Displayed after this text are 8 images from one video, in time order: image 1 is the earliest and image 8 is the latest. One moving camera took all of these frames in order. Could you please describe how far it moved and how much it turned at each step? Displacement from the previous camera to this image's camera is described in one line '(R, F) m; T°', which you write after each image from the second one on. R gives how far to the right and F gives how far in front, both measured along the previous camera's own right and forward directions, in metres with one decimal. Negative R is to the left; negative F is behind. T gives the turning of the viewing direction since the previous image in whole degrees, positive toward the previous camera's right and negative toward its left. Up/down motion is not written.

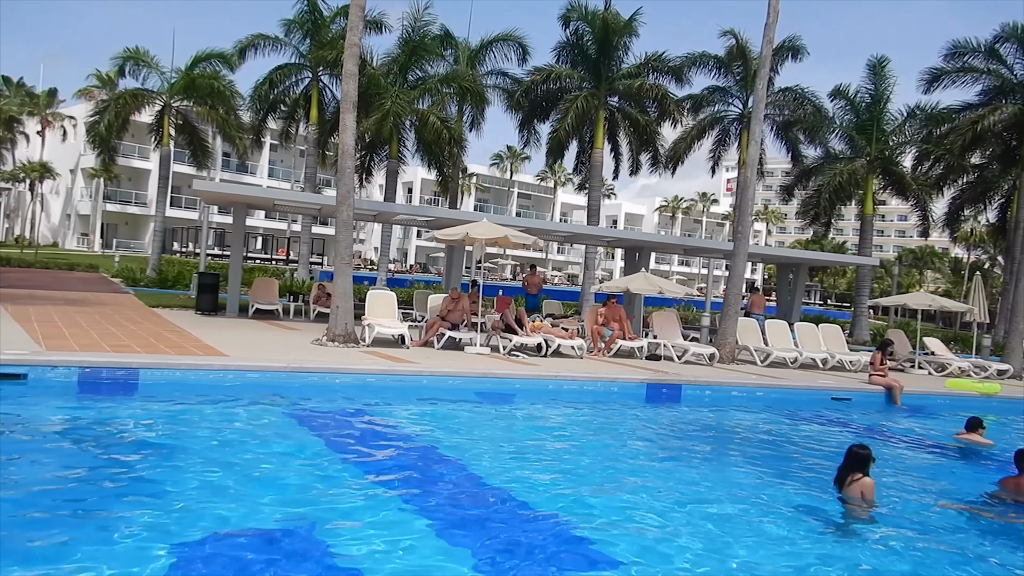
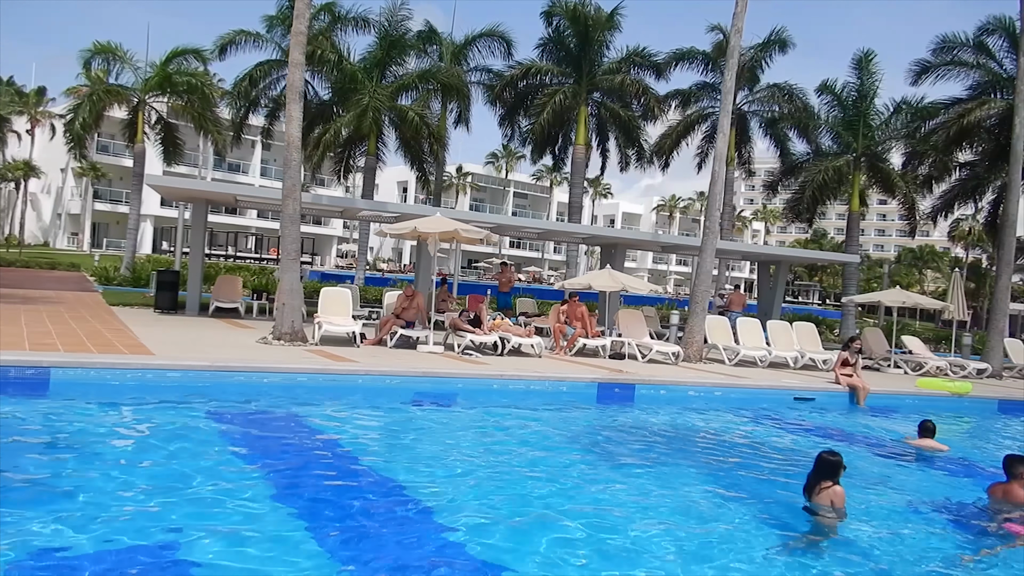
(+0.8, +0.4) m; 0°
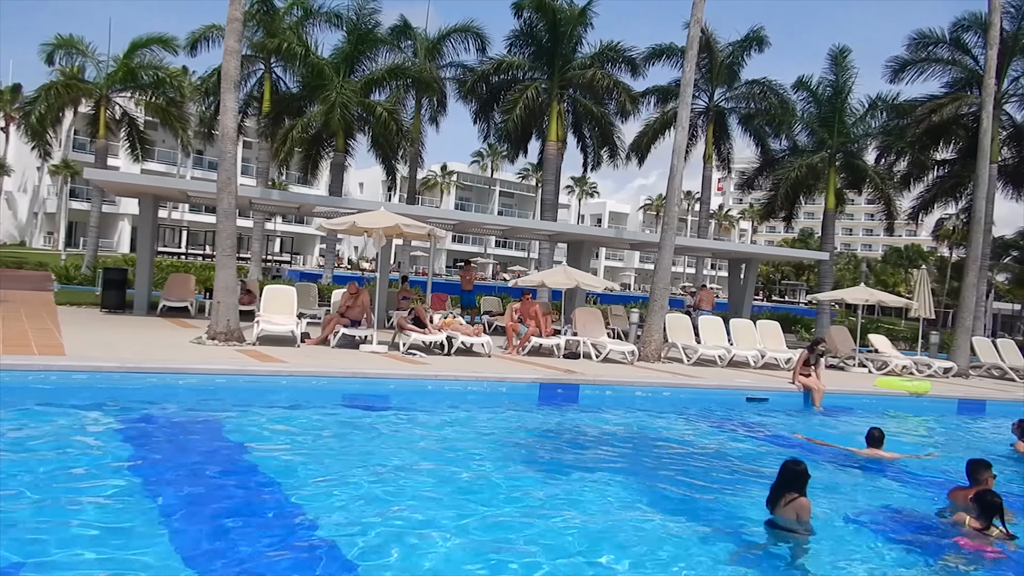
(+0.8, +0.4) m; +1°
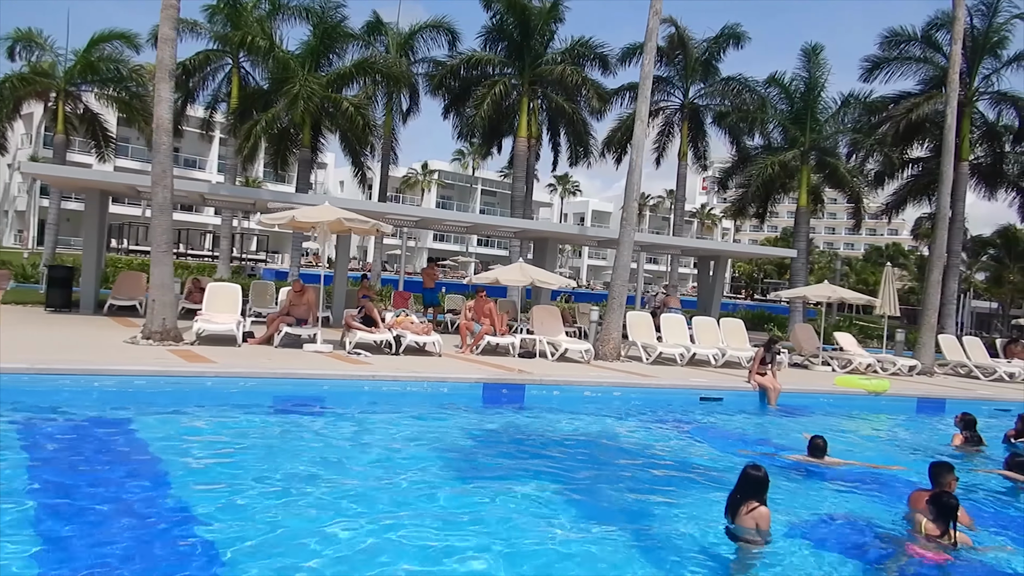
(+0.6, +0.4) m; +1°
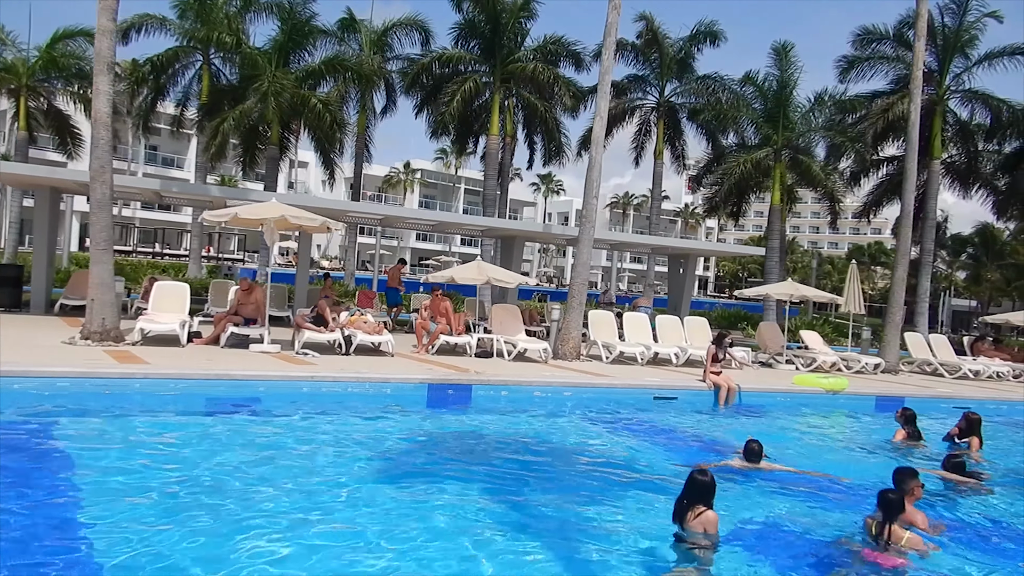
(+0.6, +0.2) m; +1°
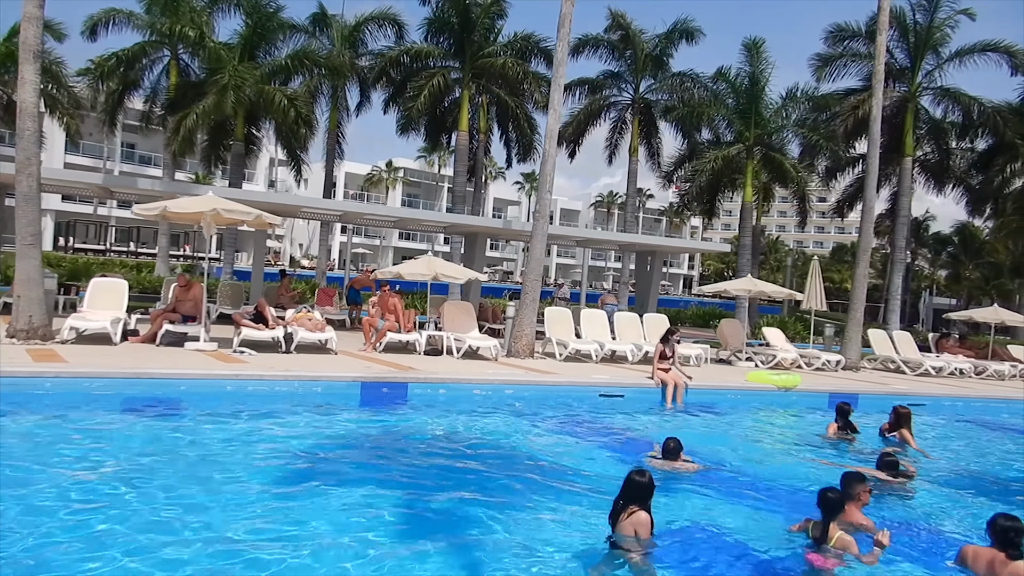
(+0.7, +0.3) m; +1°
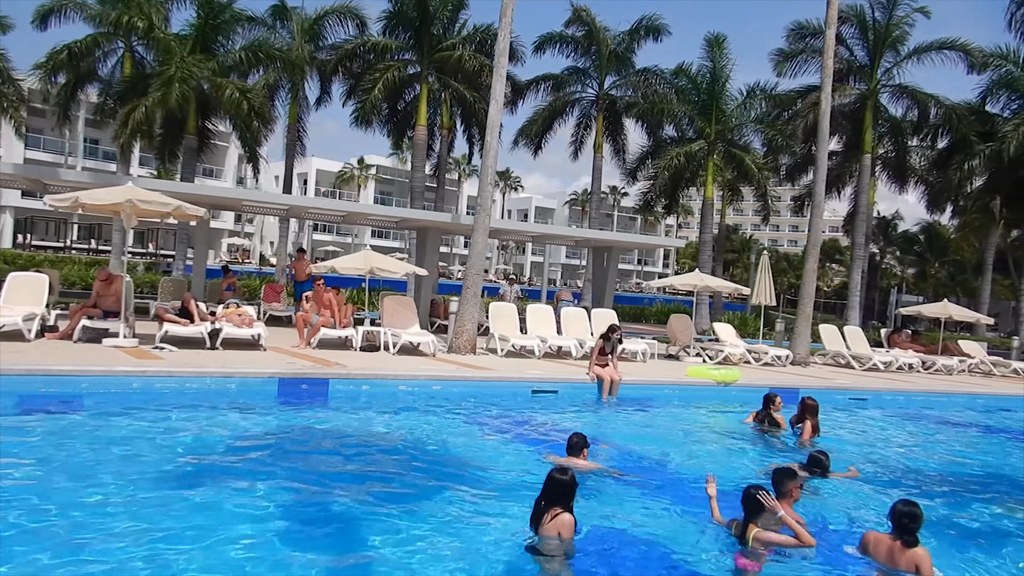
(+0.7, +0.3) m; +2°
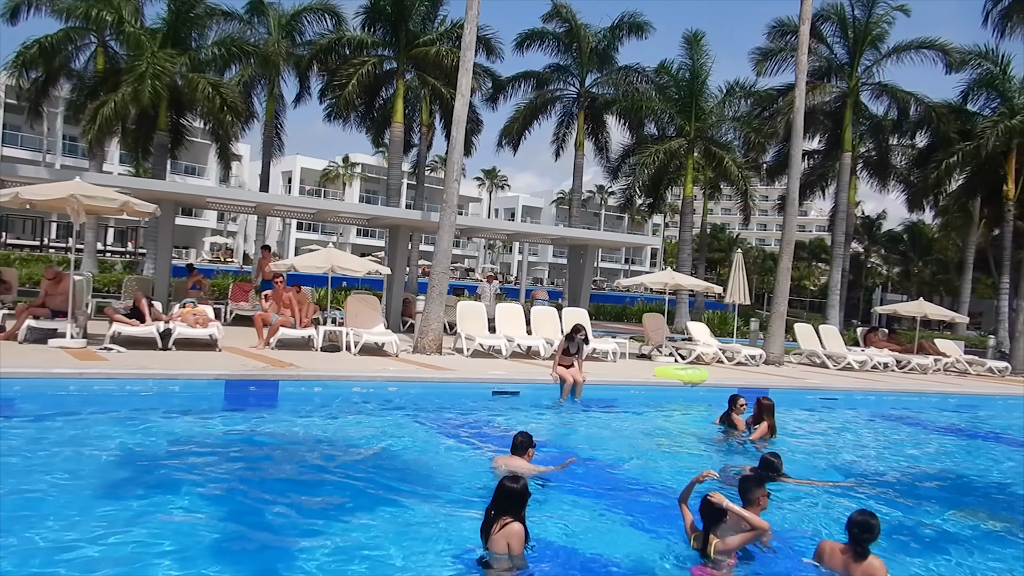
(+0.4, +0.3) m; +1°
